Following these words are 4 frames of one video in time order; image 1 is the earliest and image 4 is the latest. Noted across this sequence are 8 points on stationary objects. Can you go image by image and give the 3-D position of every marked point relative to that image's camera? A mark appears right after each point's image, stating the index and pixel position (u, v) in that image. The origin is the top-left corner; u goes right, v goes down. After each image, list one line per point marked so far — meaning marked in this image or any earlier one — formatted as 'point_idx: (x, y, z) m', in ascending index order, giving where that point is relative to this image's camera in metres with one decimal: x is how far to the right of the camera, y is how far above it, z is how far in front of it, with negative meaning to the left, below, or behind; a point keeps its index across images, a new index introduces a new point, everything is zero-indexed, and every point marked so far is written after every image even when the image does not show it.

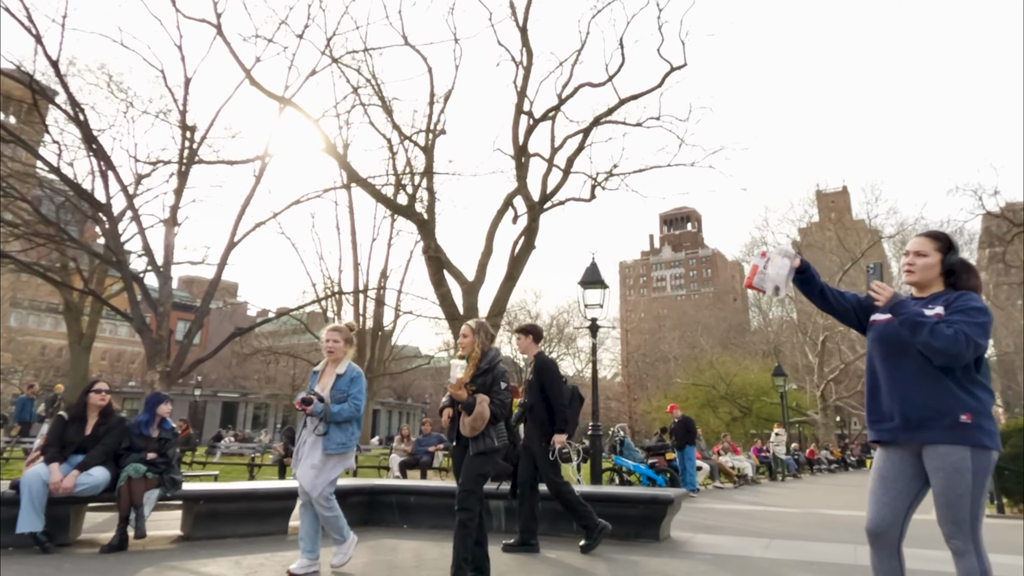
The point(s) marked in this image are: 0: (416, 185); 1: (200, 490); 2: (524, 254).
0: (-2.7, +2.9, +18.6) m
1: (-3.1, -2.0, +6.5) m
2: (+0.3, +0.9, +18.2) m
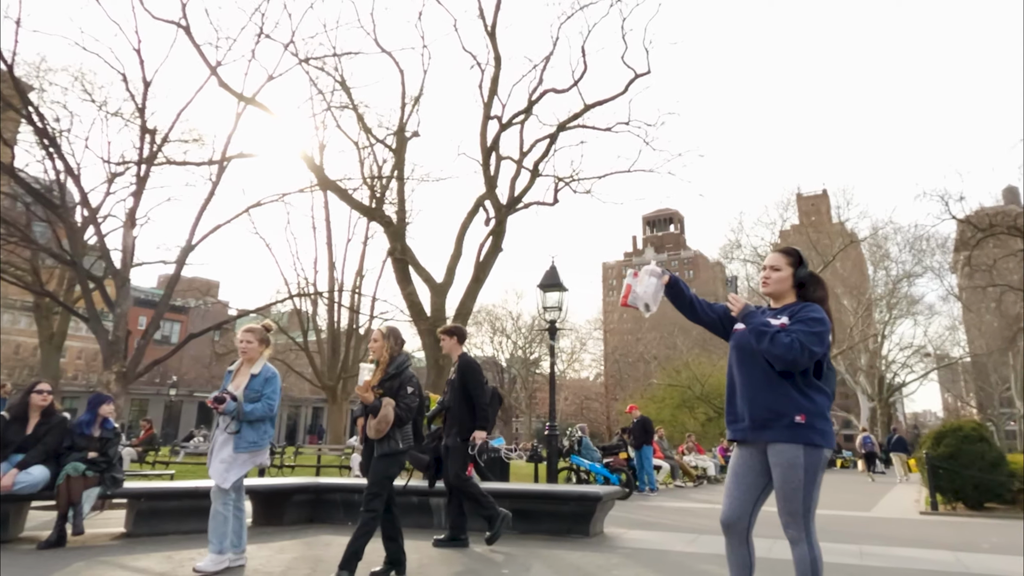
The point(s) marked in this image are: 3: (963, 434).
0: (-3.6, +2.9, +18.8) m
1: (-3.8, -2.0, +6.7) m
2: (-0.6, +0.9, +18.5) m
3: (+7.5, -2.4, +11.0) m
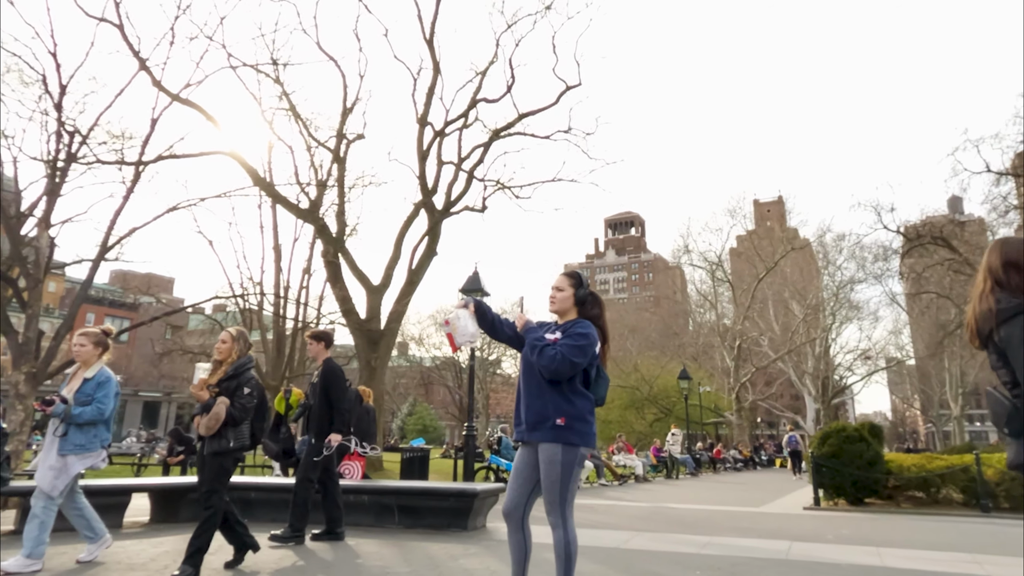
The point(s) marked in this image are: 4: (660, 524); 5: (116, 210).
0: (-5.5, +2.8, +19.0) m
1: (-5.1, -2.1, +6.9) m
2: (-2.5, +0.8, +18.9) m
3: (+5.9, -2.6, +11.8) m
4: (+2.1, -3.3, +9.3) m
5: (-7.0, +1.3, +11.7) m
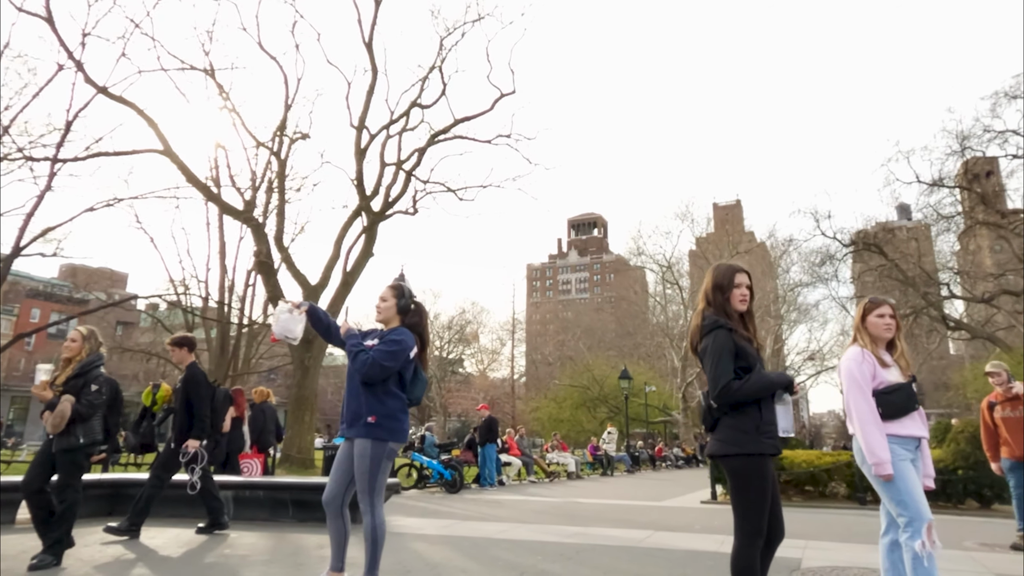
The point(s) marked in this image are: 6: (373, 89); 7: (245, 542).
0: (-7.4, +2.9, +19.1) m
1: (-6.4, -2.1, +7.1) m
2: (-4.4, +0.8, +19.1) m
3: (+4.3, -2.7, +12.5) m
4: (+0.6, -3.4, +9.8) m
5: (-8.5, +1.4, +11.7) m
6: (-4.1, +5.8, +19.5) m
7: (-2.6, -2.4, +6.4) m
